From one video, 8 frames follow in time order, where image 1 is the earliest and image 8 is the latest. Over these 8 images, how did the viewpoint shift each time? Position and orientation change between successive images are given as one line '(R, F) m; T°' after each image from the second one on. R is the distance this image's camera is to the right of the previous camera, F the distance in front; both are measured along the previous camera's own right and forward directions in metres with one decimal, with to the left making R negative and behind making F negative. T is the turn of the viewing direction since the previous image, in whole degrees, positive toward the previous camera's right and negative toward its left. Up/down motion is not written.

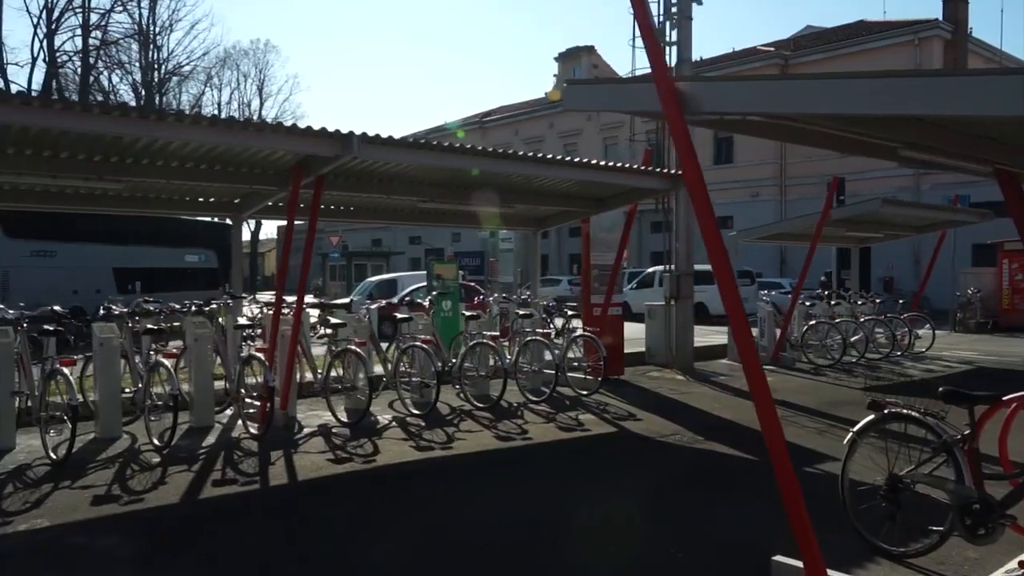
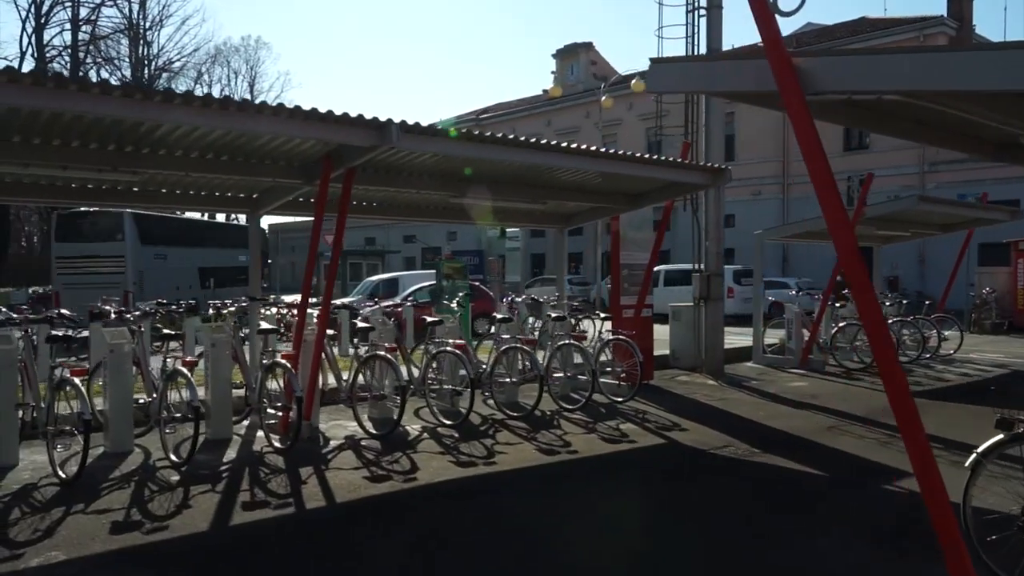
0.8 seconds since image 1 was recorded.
(-0.5, +0.6) m; +1°
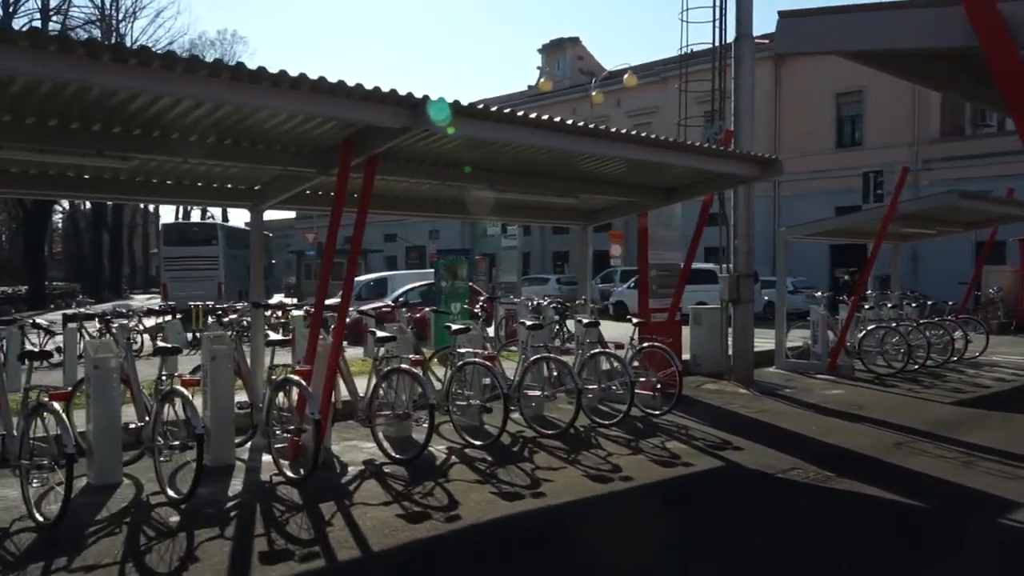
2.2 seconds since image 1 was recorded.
(-0.5, +1.0) m; +2°
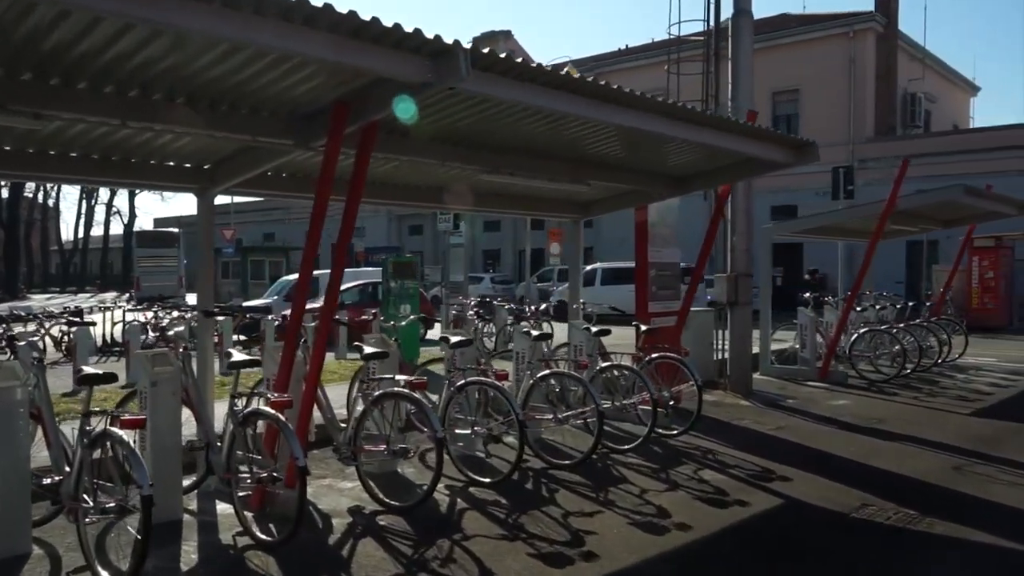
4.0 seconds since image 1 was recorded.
(-0.7, +1.5) m; +5°
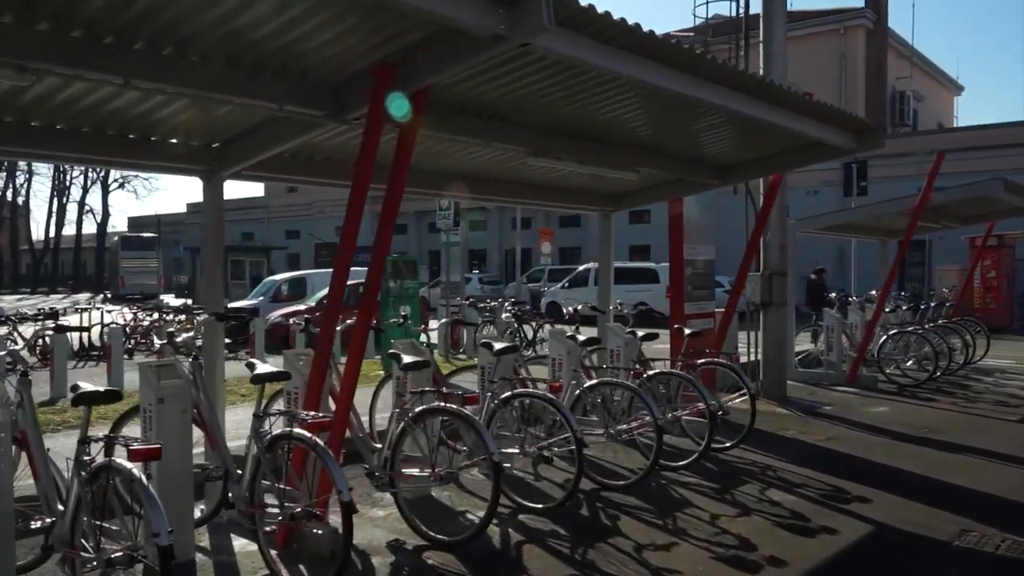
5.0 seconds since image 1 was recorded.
(-0.5, +0.8) m; +1°
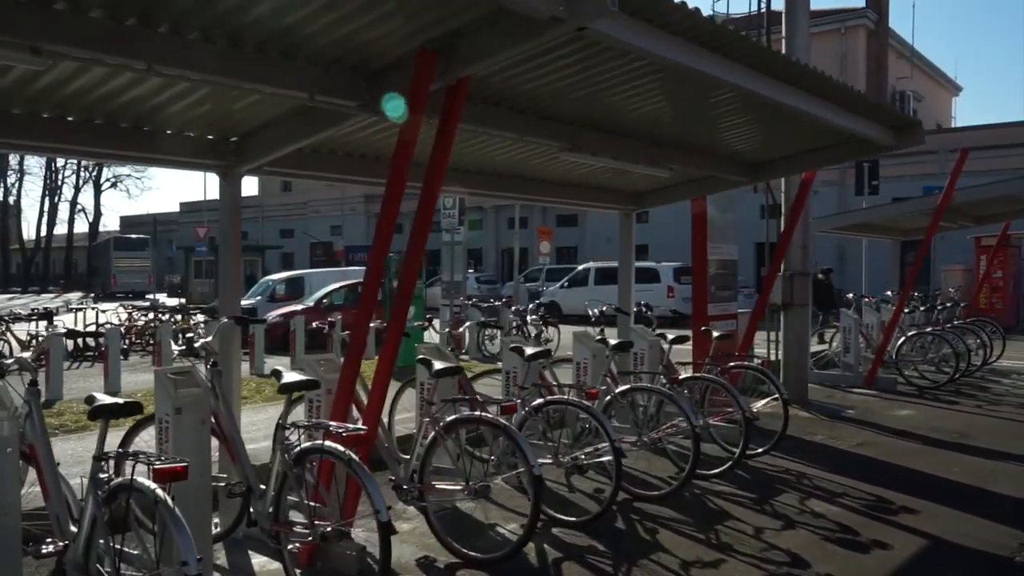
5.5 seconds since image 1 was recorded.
(-0.2, +0.3) m; 0°
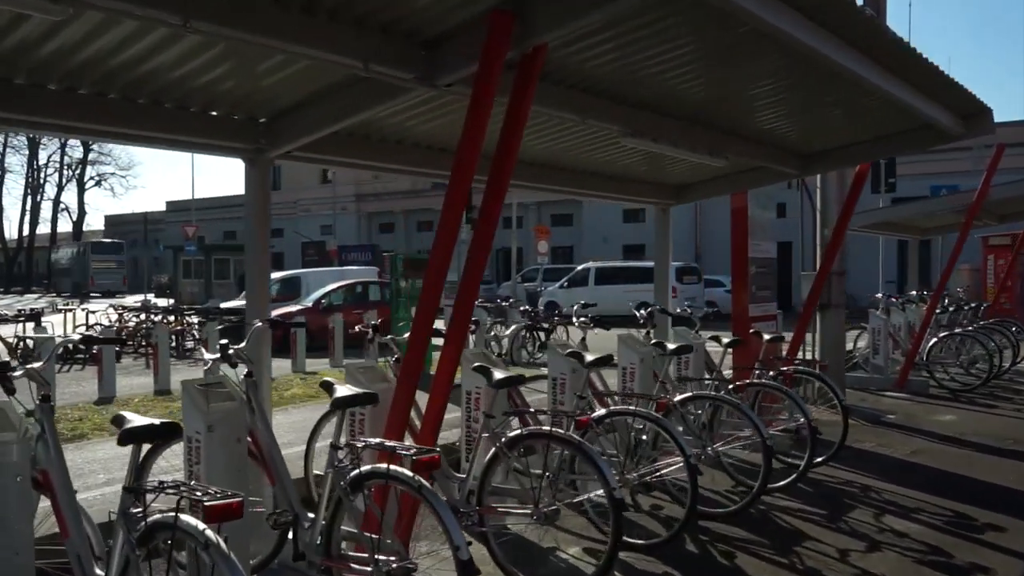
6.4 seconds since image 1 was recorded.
(-0.4, +0.5) m; +1°
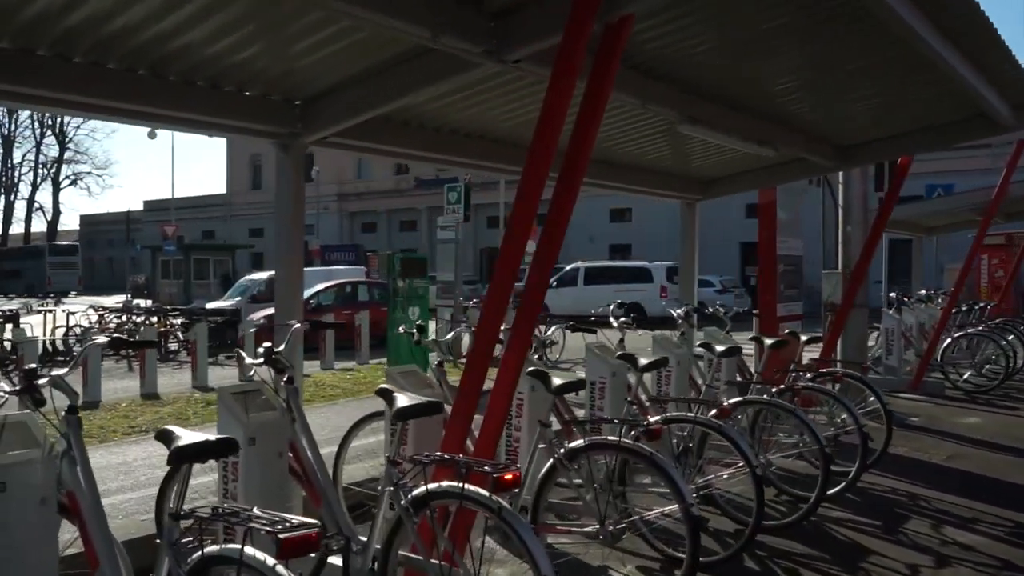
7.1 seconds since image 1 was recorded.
(-0.4, +0.4) m; +1°
